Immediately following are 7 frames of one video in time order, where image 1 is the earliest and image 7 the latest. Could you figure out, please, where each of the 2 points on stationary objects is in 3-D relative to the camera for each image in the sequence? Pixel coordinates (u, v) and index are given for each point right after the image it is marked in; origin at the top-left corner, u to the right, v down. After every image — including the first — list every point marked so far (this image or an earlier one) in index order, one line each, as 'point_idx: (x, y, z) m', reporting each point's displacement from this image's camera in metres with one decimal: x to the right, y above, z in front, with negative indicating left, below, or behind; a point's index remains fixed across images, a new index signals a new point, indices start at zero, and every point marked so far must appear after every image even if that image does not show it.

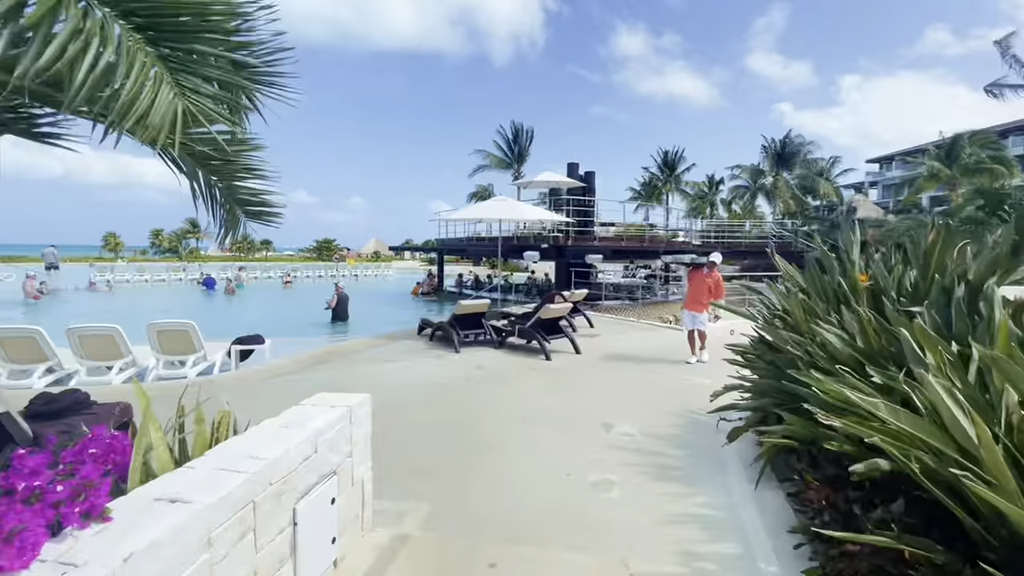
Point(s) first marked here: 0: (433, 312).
0: (-2.6, -0.8, +16.0) m
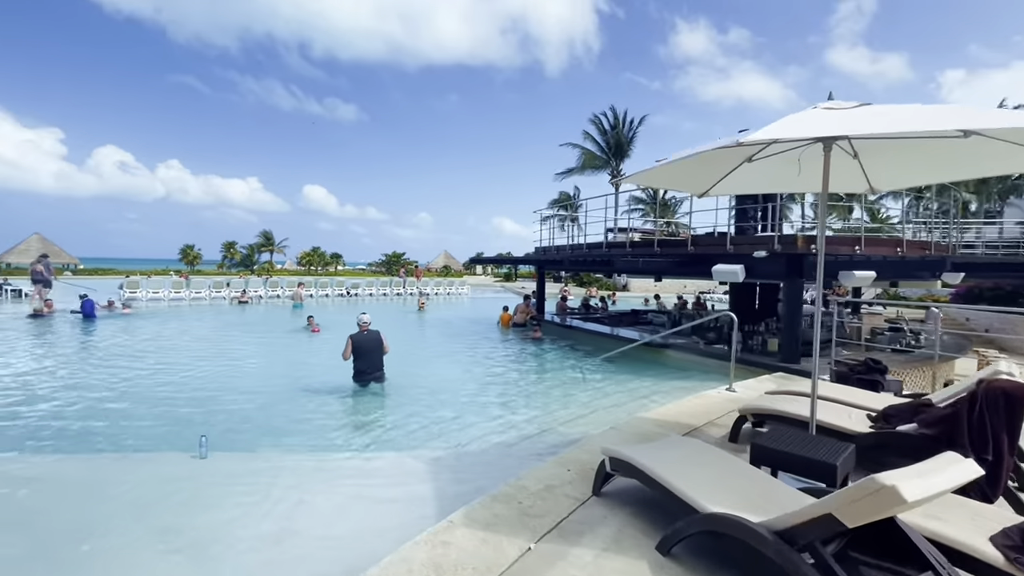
0: (+0.6, -1.5, +10.2) m
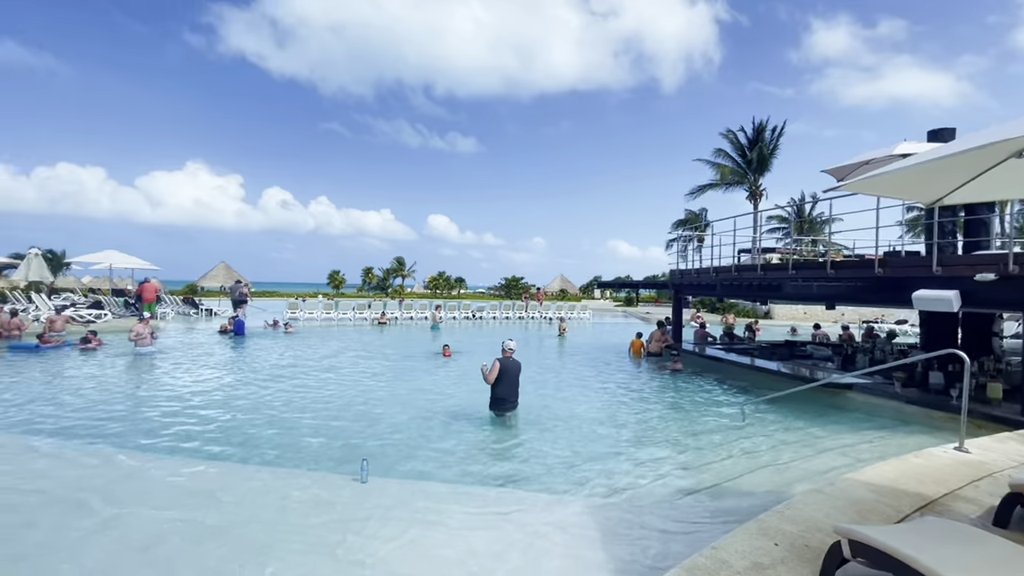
0: (+3.3, -2.0, +9.3) m
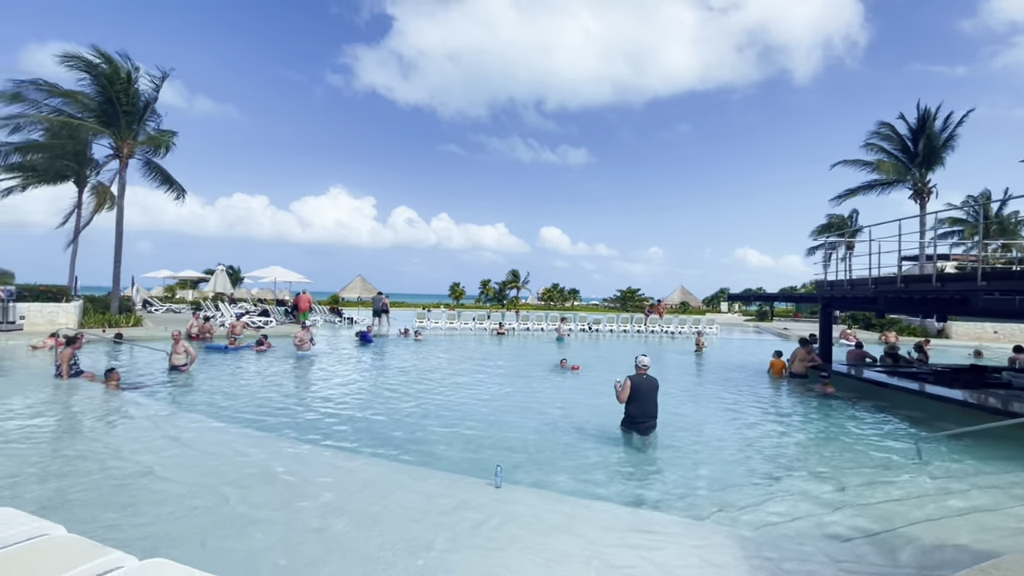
0: (+5.6, -2.3, +8.3) m
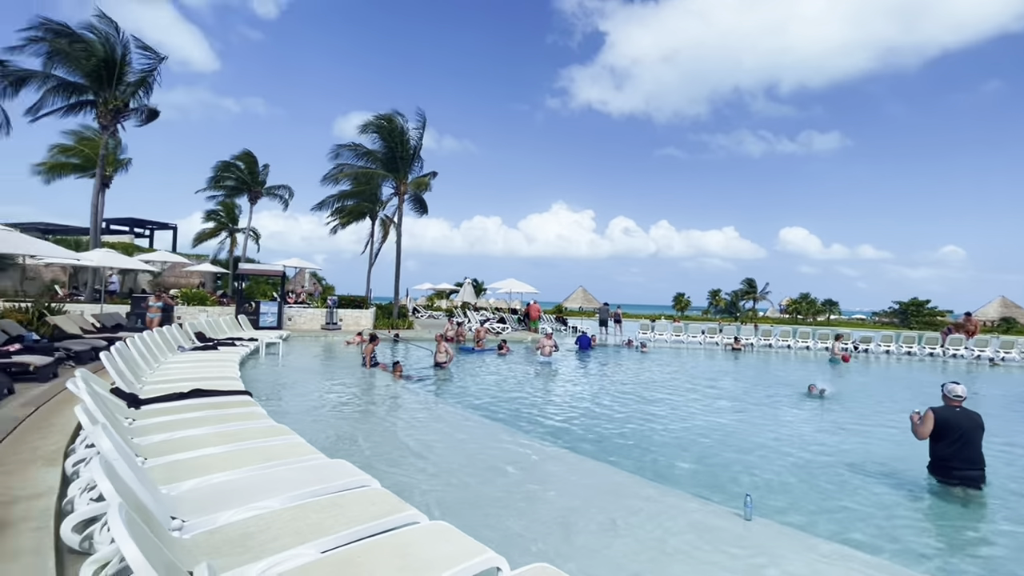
0: (+8.9, -2.4, +4.9) m
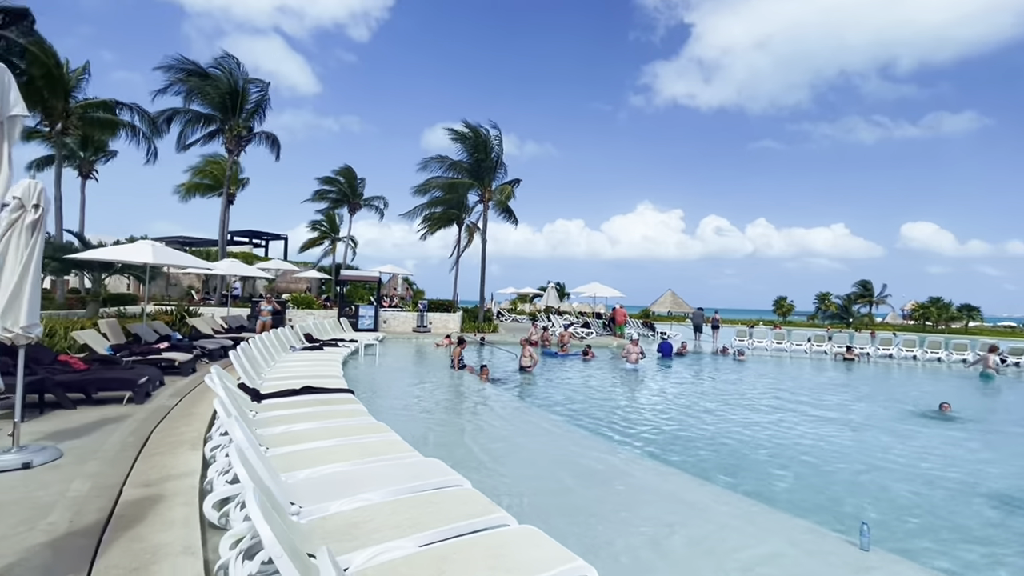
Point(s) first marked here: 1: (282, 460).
0: (+9.7, -2.4, +3.4) m
1: (-3.0, -2.3, +6.3) m
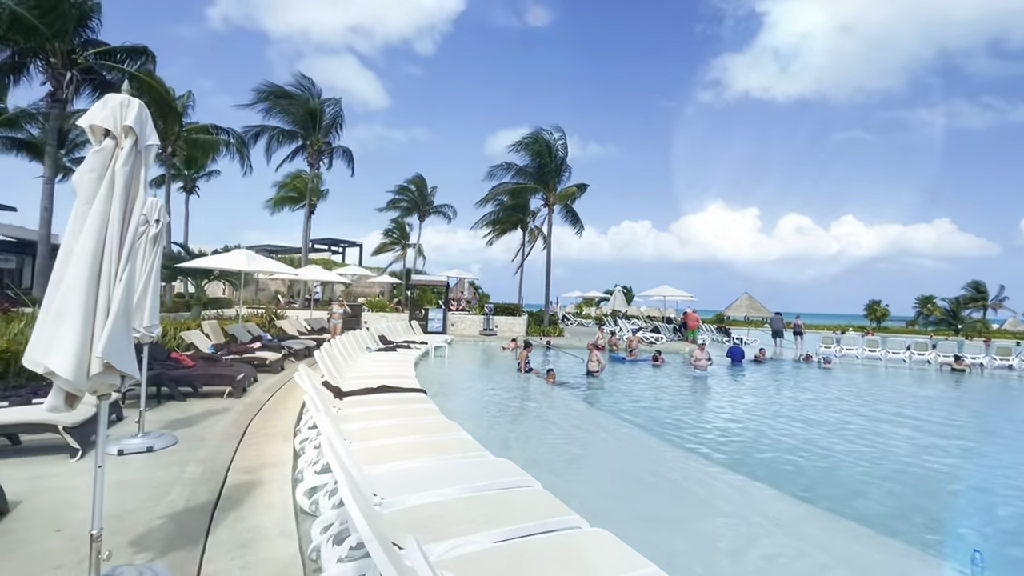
0: (+10.1, -2.4, +2.1) m
1: (-2.1, -2.3, +6.7) m
